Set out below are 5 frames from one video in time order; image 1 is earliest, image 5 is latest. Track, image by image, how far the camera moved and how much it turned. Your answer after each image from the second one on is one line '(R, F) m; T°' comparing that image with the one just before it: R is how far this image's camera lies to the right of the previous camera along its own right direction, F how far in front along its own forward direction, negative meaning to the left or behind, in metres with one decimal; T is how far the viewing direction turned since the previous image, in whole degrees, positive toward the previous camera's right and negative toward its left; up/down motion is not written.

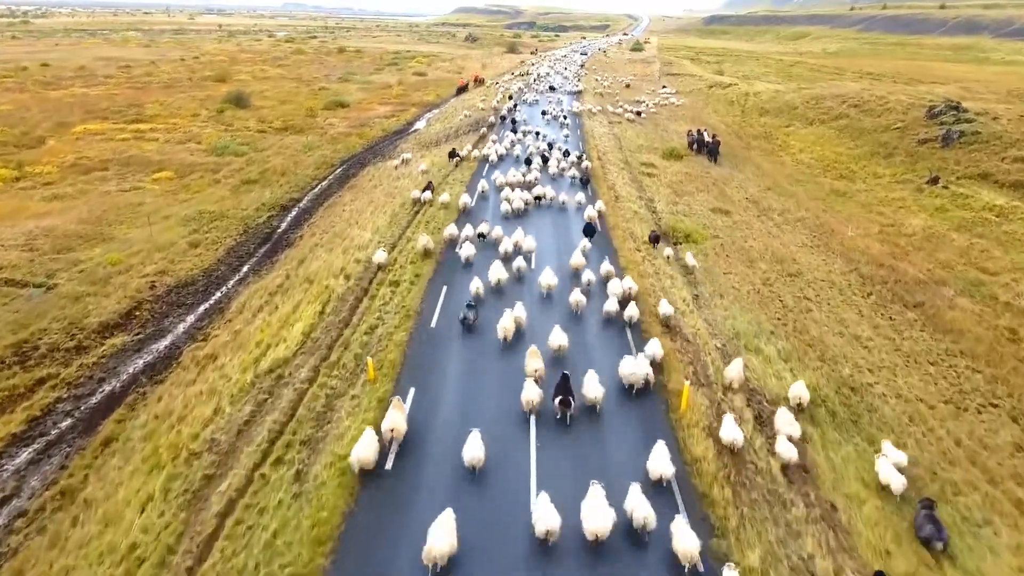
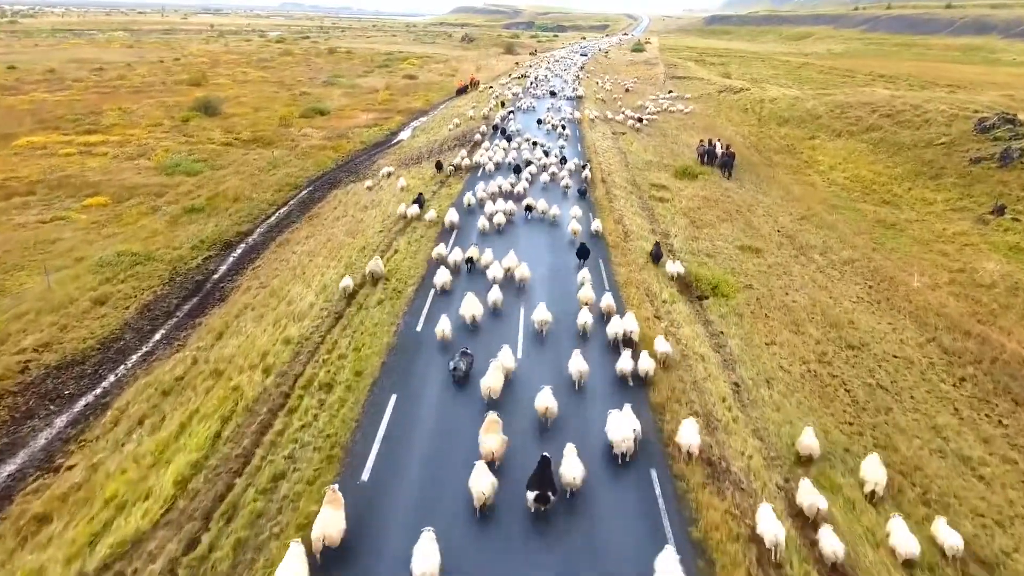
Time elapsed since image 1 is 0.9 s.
(+0.5, +5.7) m; 0°
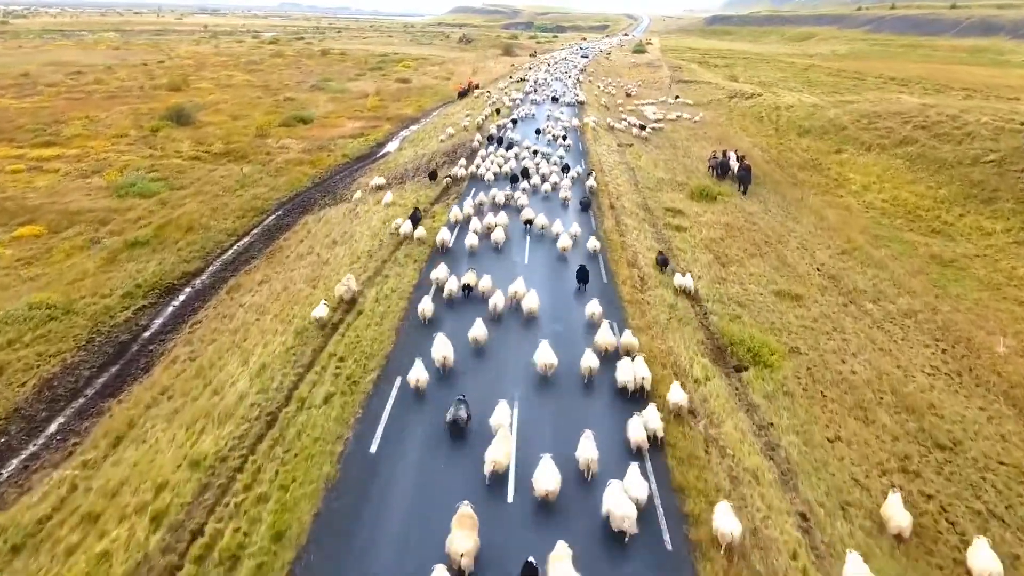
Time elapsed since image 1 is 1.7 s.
(+0.2, +4.5) m; 0°
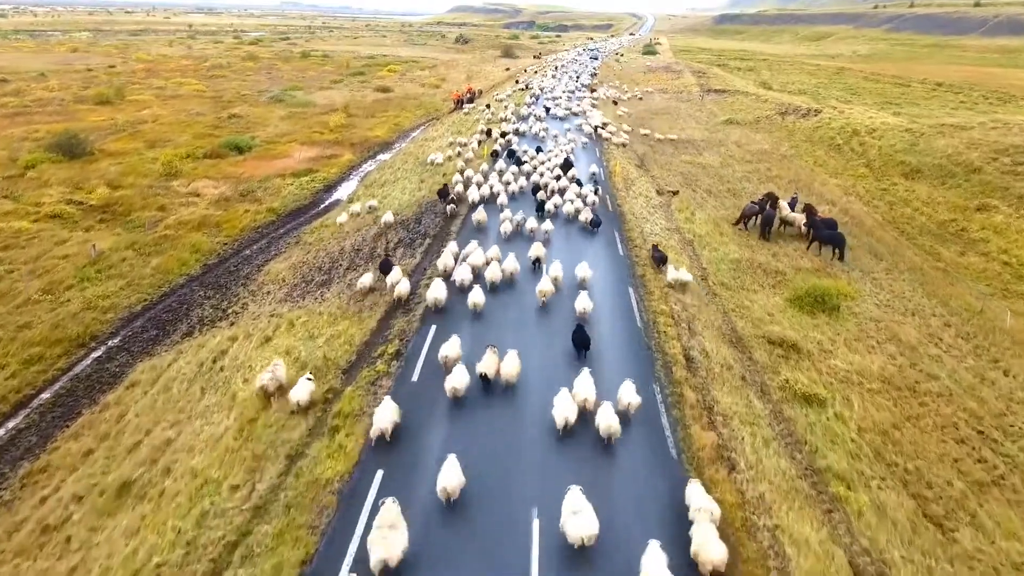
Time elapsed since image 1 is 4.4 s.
(+0.3, +14.0) m; 0°
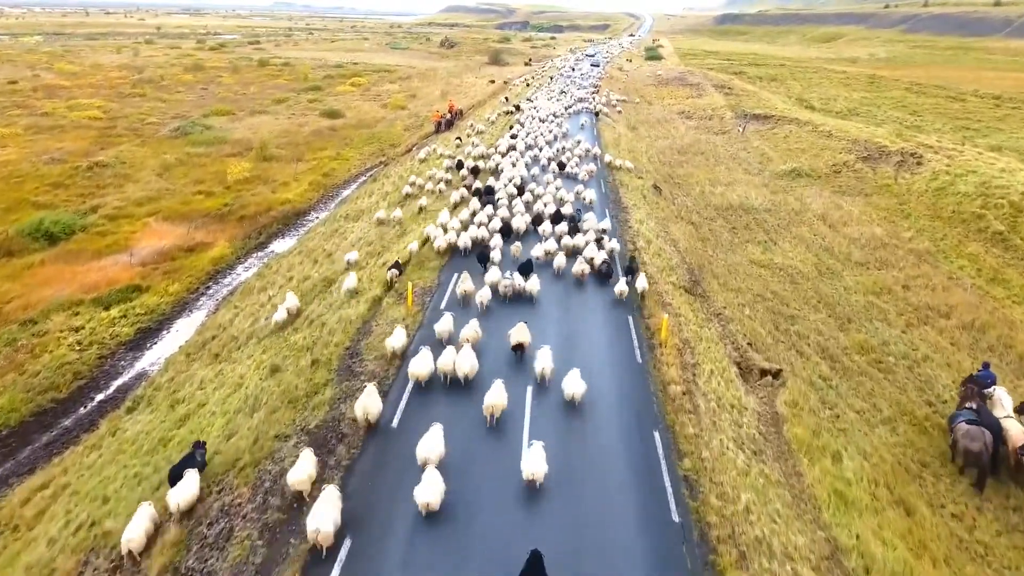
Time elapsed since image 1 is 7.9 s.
(+1.4, +16.9) m; 0°
